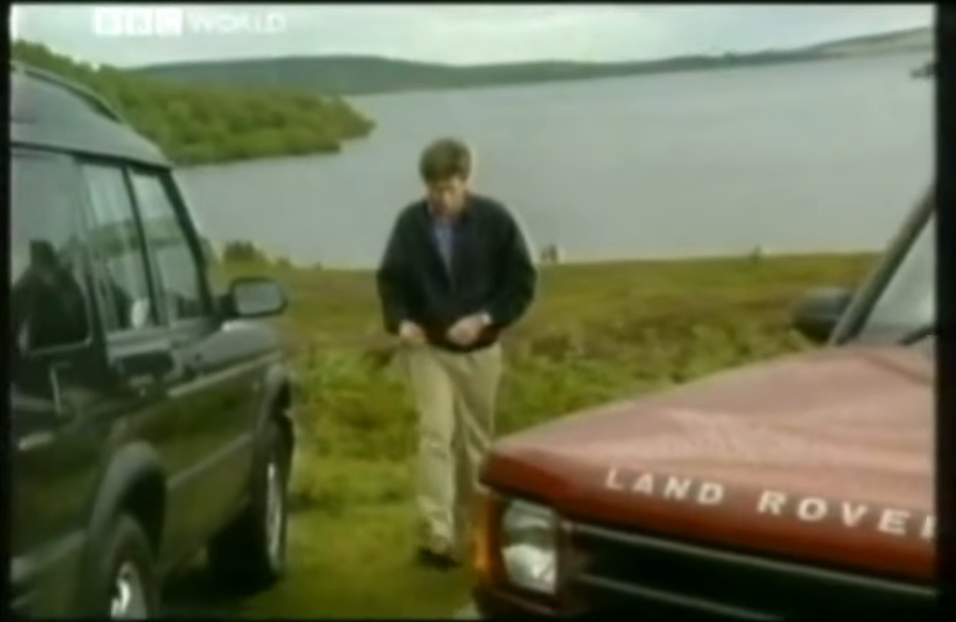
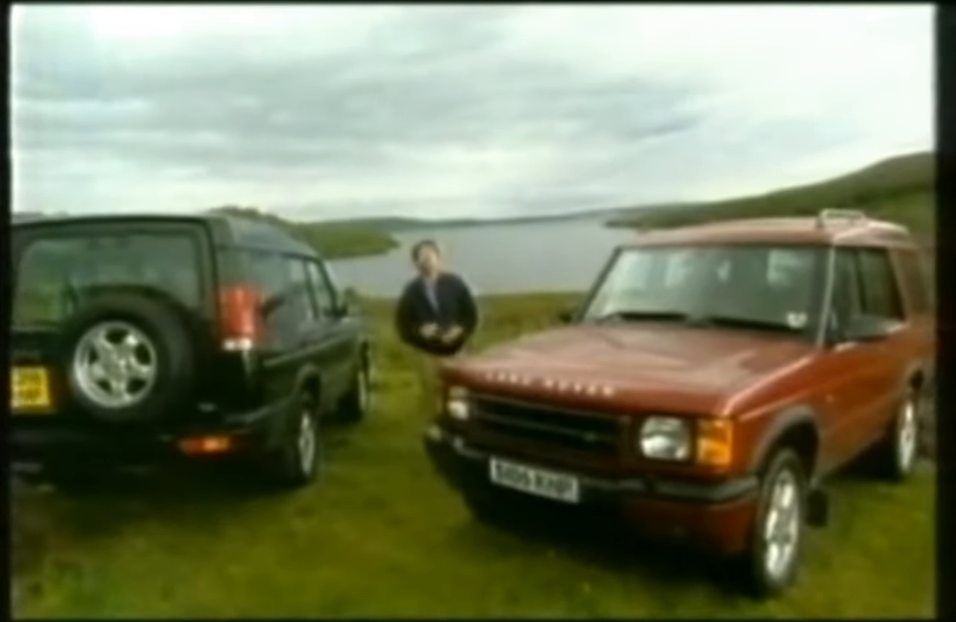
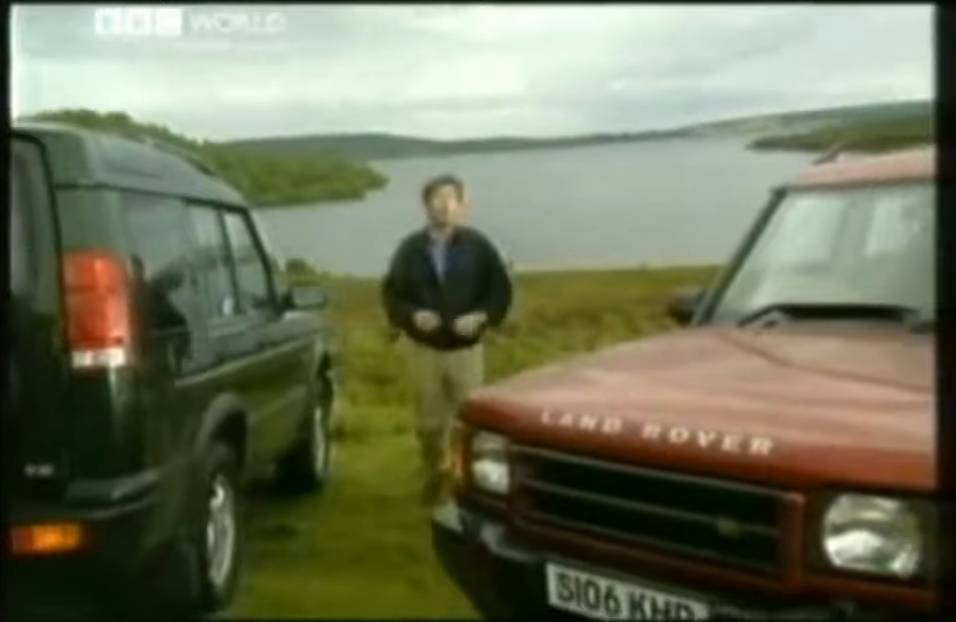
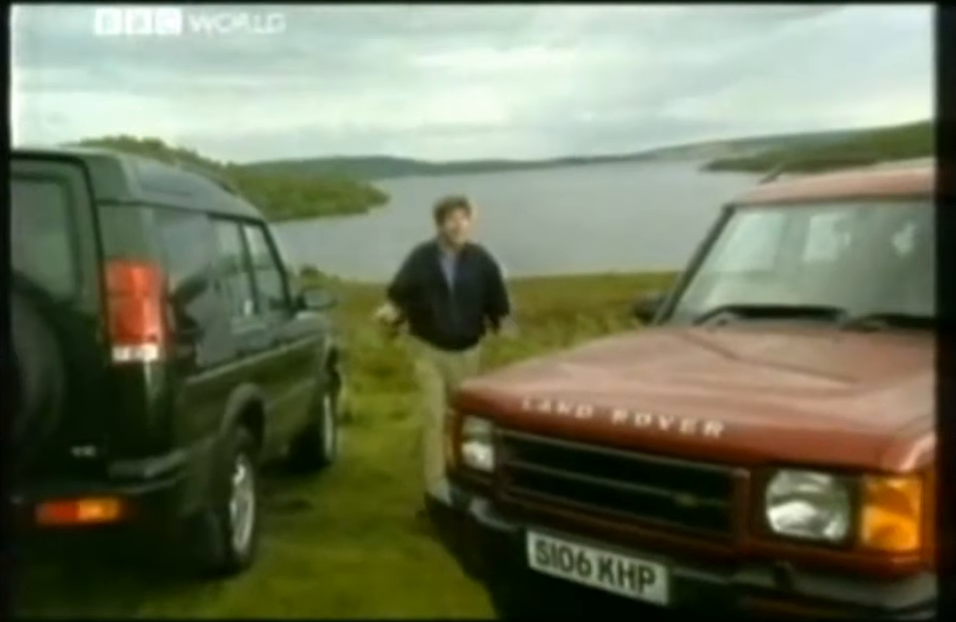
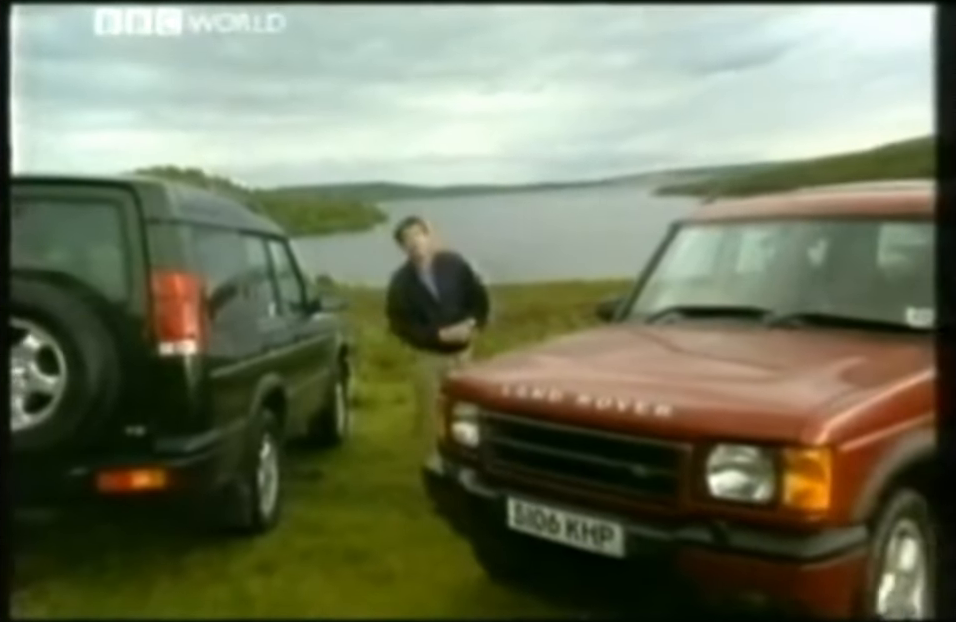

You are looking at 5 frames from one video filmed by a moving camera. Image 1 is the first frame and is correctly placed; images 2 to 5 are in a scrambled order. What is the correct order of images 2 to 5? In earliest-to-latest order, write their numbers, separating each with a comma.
3, 4, 5, 2
